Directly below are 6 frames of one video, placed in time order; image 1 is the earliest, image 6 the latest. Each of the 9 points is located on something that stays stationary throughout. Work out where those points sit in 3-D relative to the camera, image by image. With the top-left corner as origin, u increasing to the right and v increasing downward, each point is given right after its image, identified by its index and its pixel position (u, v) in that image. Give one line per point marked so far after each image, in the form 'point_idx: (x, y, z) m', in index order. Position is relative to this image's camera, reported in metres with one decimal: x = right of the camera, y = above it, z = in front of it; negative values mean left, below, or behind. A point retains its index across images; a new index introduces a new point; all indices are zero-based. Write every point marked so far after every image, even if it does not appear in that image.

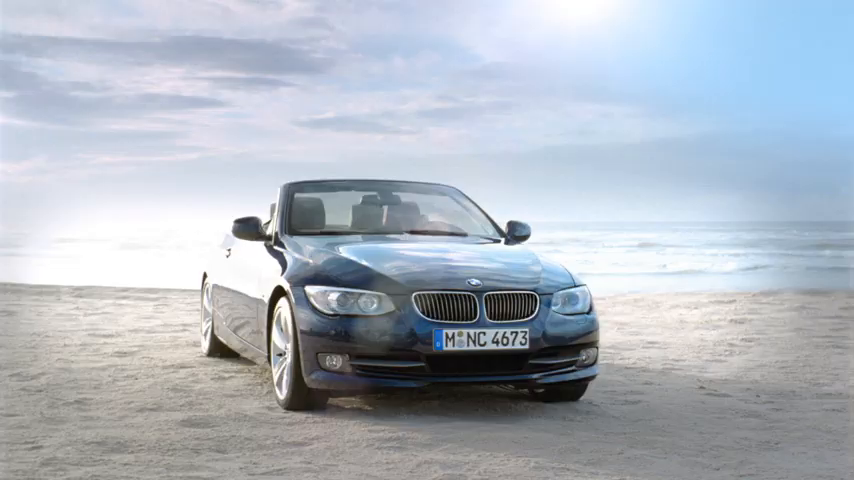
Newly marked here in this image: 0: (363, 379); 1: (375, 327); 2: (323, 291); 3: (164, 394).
0: (-0.3, -0.8, +6.3) m
1: (-0.3, -0.5, +6.3) m
2: (-0.6, -0.3, +6.5) m
3: (-1.6, -1.0, +7.2) m
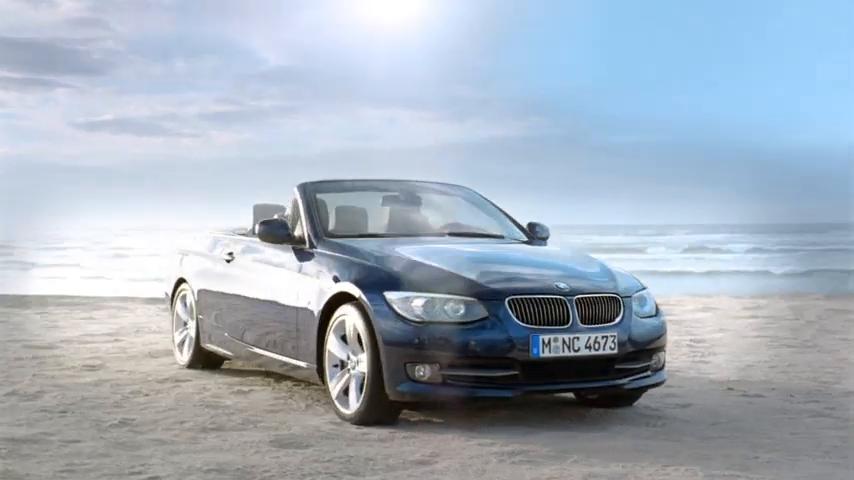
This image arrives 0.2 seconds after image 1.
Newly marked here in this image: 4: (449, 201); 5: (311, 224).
0: (+0.2, -0.8, +6.0) m
1: (+0.2, -0.5, +6.0) m
2: (-0.1, -0.3, +6.1) m
3: (-1.3, -1.0, +6.7) m
4: (+0.2, +0.3, +8.2) m
5: (-0.8, +0.1, +7.4) m
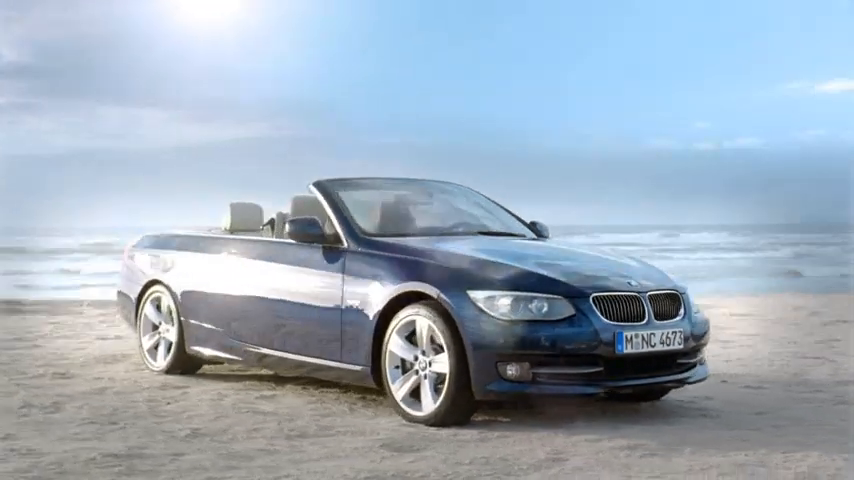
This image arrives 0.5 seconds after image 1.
0: (+0.6, -0.8, +6.0) m
1: (+0.7, -0.5, +6.0) m
2: (+0.3, -0.3, +6.1) m
3: (-0.9, -1.0, +6.4) m
4: (+0.2, +0.3, +8.2) m
5: (-0.5, +0.1, +7.2) m
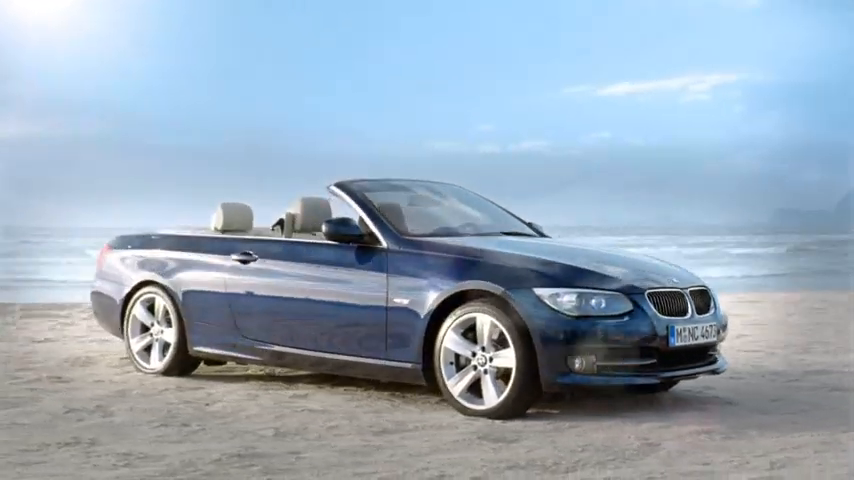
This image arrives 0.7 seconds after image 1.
0: (+1.0, -0.8, +6.4) m
1: (+1.1, -0.5, +6.4) m
2: (+0.7, -0.3, +6.4) m
3: (-0.6, -1.0, +6.5) m
4: (+0.2, +0.3, +8.5) m
5: (-0.3, +0.1, +7.4) m
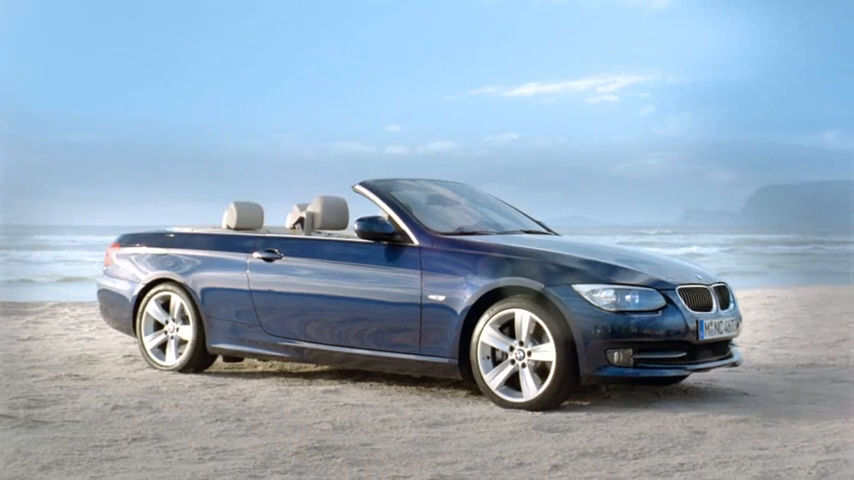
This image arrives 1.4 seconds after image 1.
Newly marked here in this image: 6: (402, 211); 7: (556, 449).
0: (+1.3, -0.8, +6.7) m
1: (+1.3, -0.5, +6.7) m
2: (+1.0, -0.3, +6.7) m
3: (-0.3, -1.0, +6.7) m
4: (+0.3, +0.3, +8.7) m
5: (-0.2, +0.1, +7.5) m
6: (-0.2, +0.2, +7.6) m
7: (+0.6, -1.0, +5.4) m
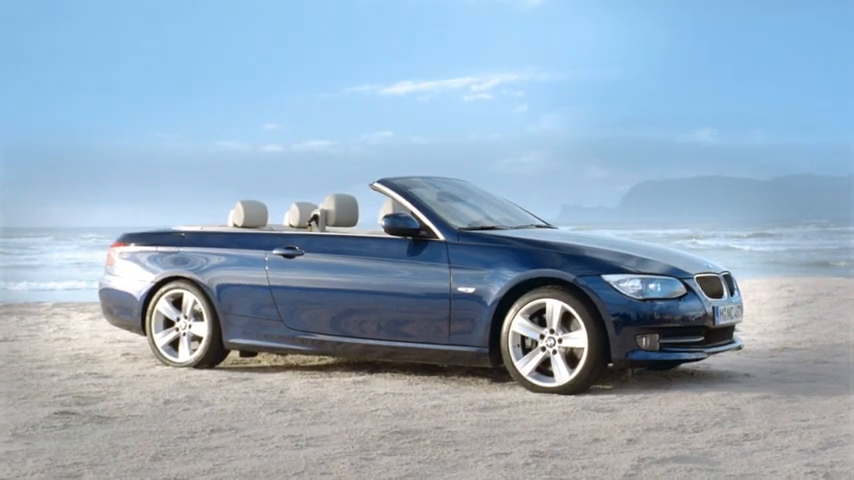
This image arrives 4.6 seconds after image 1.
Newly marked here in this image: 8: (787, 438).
0: (+1.5, -0.7, +7.2) m
1: (+1.6, -0.4, +7.2) m
2: (+1.2, -0.2, +7.1) m
3: (-0.1, -1.0, +7.0) m
4: (+0.4, +0.3, +9.1) m
5: (0.0, +0.2, +7.9) m
6: (0.0, +0.2, +8.0) m
7: (+1.0, -1.0, +5.9) m
8: (+1.7, -0.9, +5.4) m
